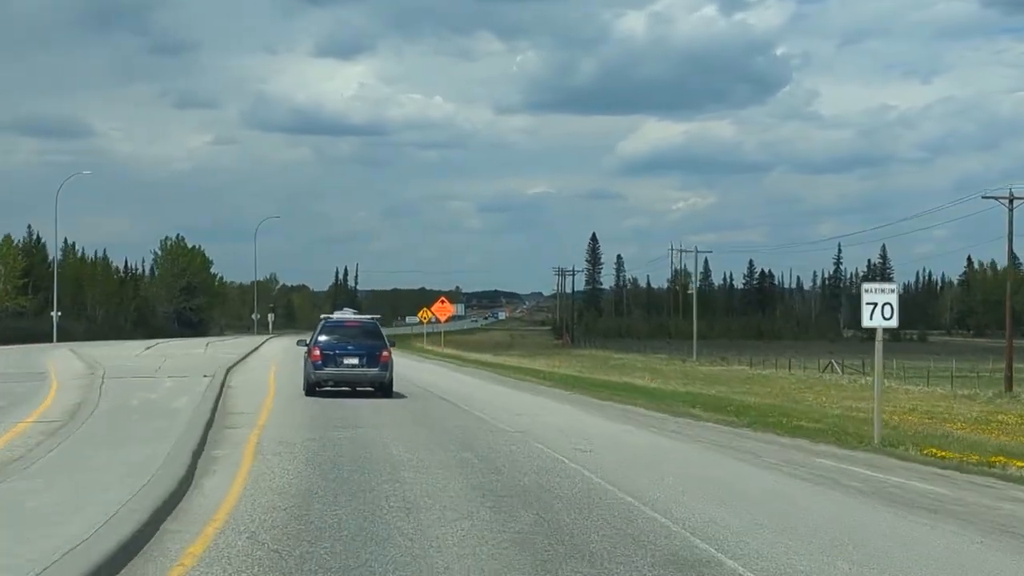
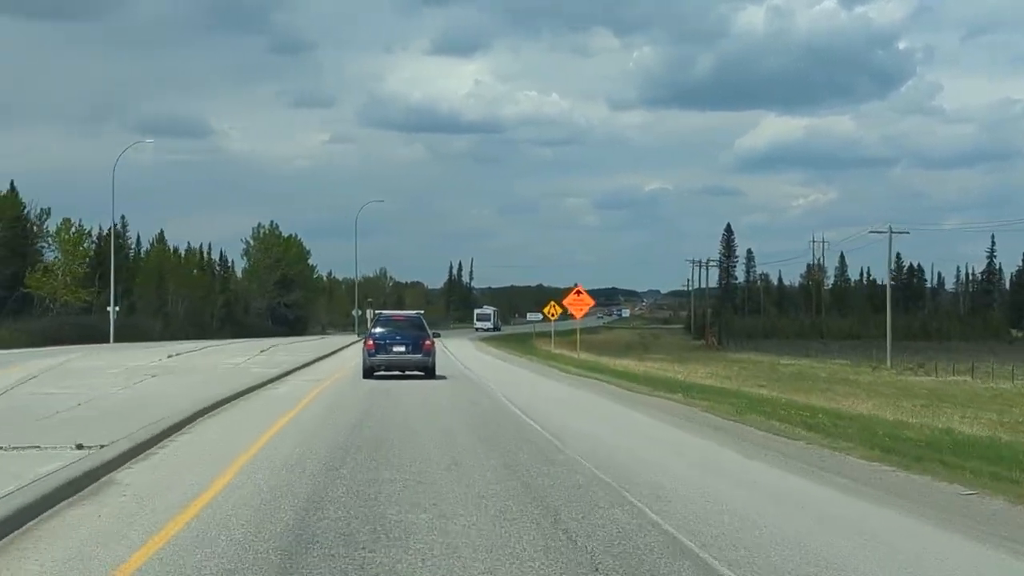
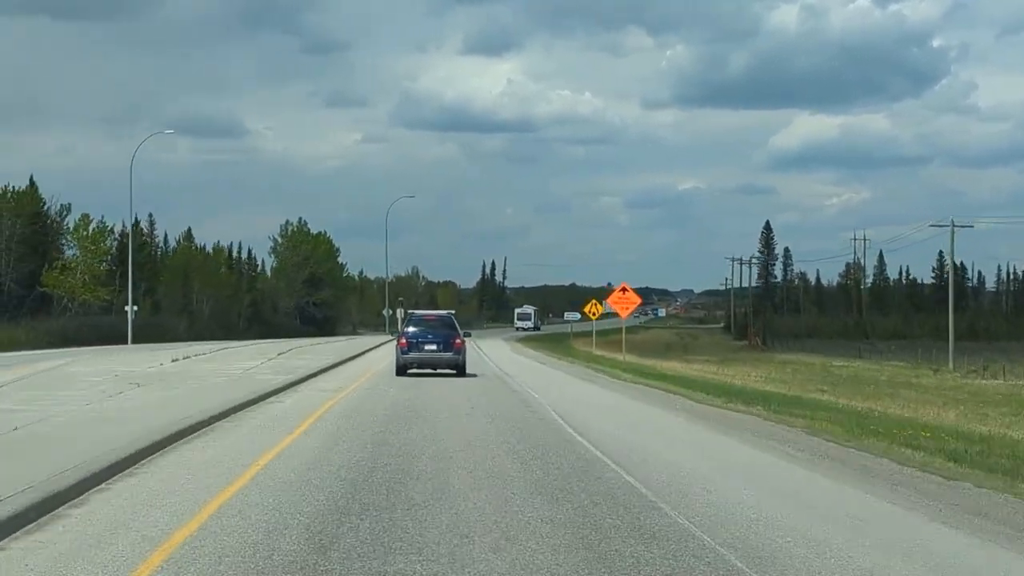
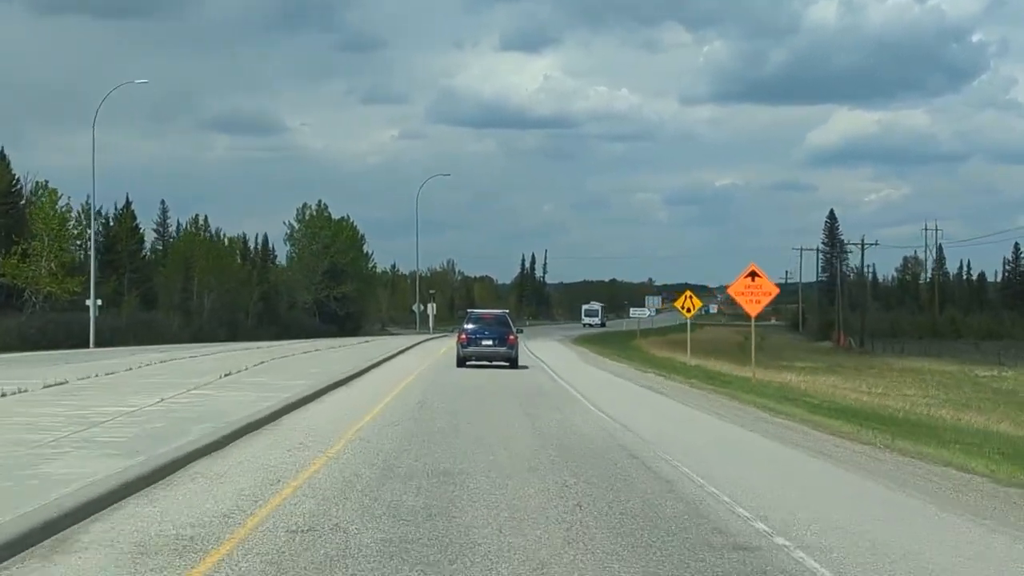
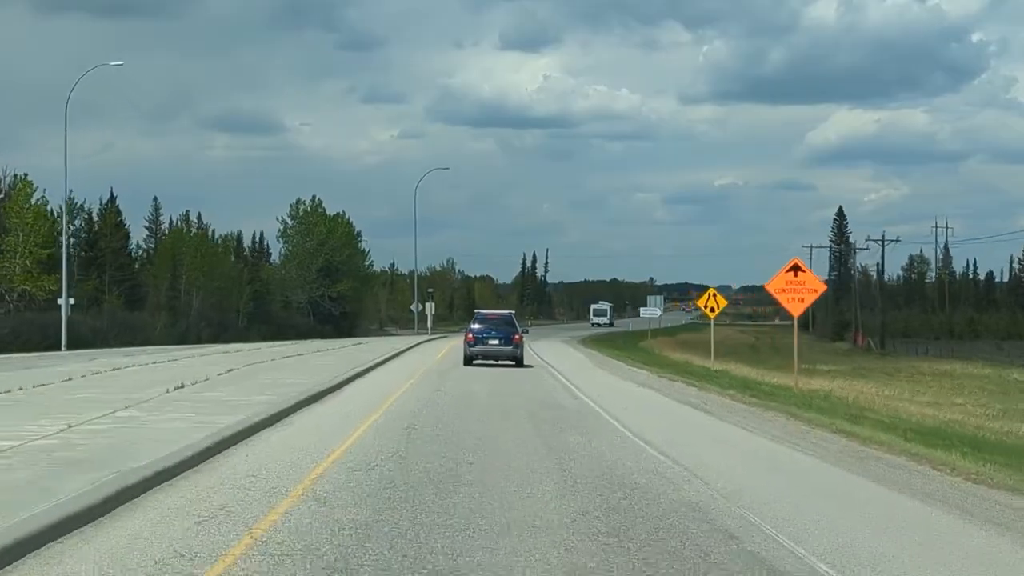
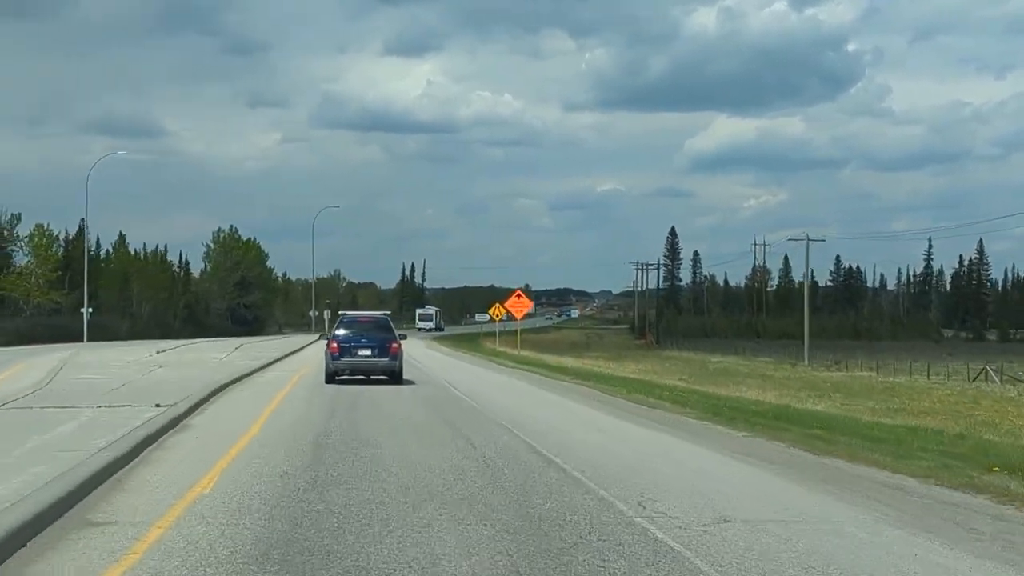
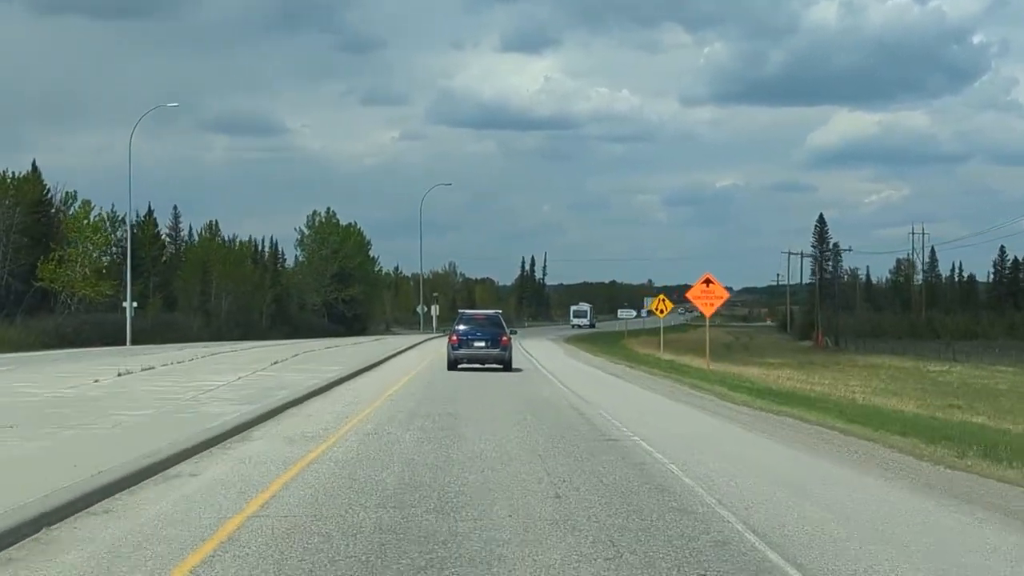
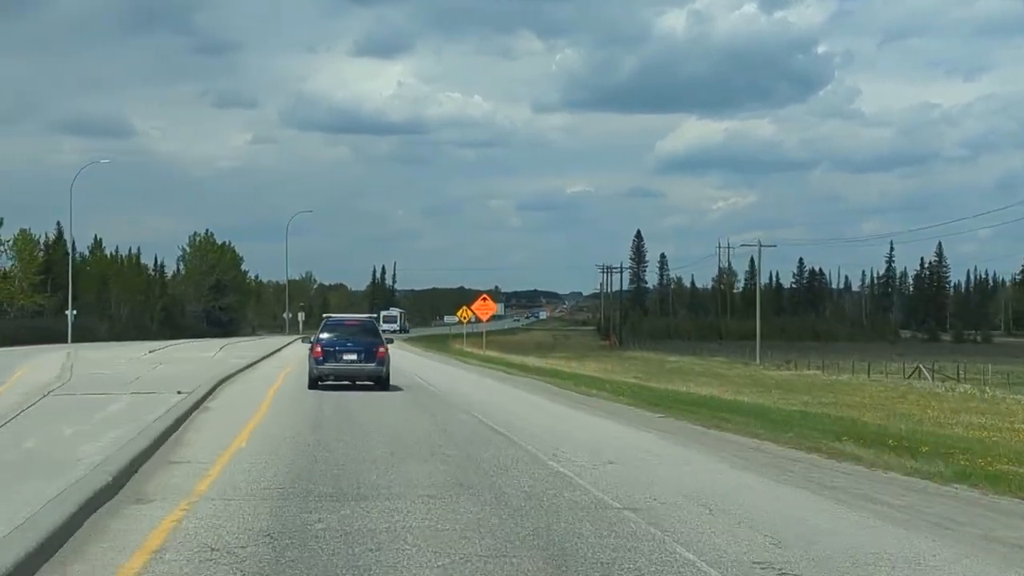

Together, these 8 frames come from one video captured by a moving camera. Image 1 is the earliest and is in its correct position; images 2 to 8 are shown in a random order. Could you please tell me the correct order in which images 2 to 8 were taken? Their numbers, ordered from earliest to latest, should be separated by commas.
8, 6, 2, 3, 7, 4, 5
